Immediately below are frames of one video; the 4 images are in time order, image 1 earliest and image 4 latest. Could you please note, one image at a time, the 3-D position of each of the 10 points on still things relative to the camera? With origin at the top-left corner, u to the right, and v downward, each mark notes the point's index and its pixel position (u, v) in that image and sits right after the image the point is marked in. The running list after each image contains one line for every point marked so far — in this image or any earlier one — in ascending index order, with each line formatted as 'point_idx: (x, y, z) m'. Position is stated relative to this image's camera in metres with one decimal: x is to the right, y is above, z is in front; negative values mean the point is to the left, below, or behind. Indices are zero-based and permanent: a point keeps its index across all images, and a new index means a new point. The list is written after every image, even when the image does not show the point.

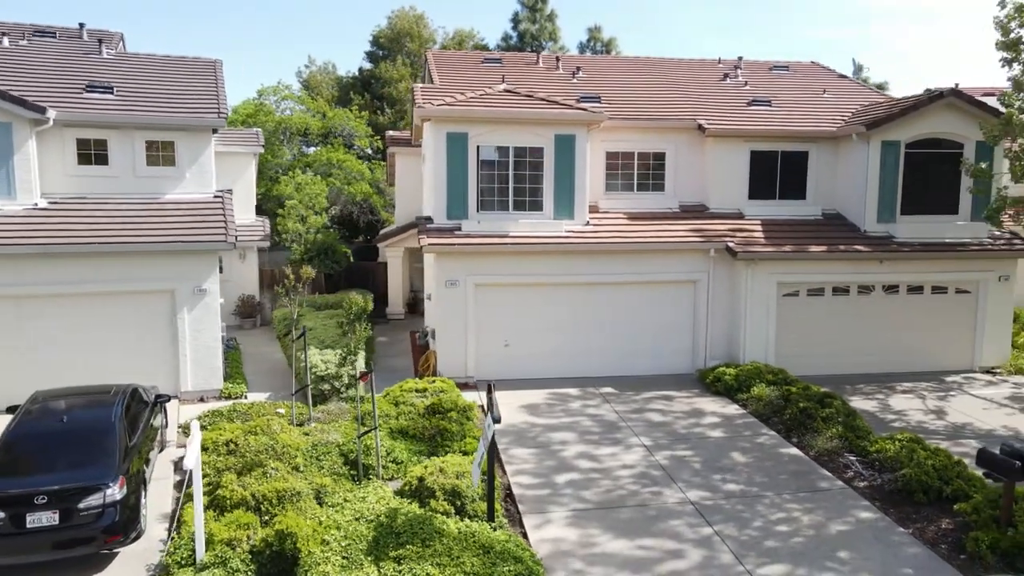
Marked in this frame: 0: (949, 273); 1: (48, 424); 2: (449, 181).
0: (+9.2, +0.3, +15.5) m
1: (-5.3, -1.6, +8.6) m
2: (-1.2, +2.1, +14.6) m
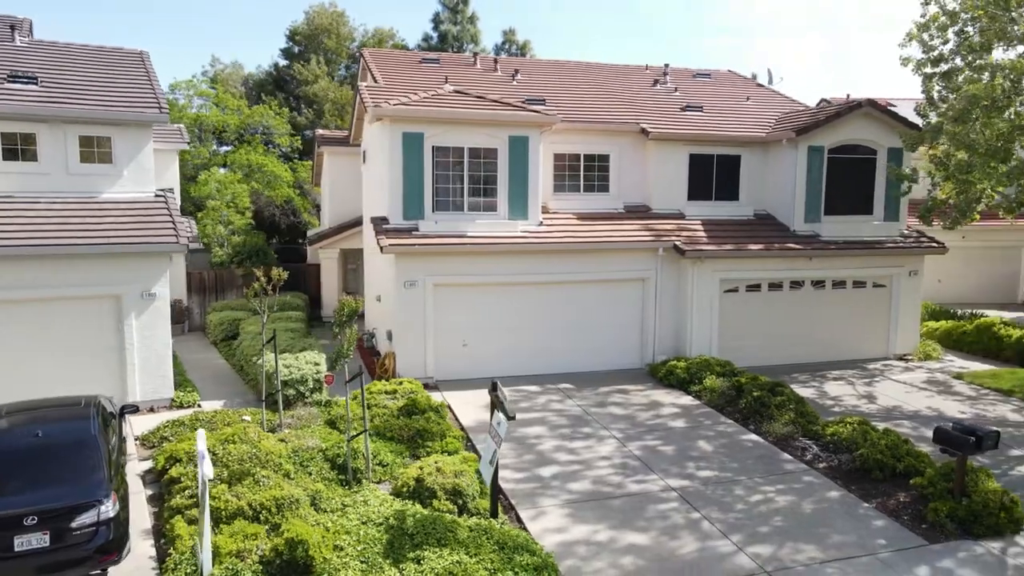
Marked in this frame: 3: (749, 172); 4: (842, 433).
0: (+8.1, +0.4, +16.9) m
1: (-5.3, -1.6, +8.0) m
2: (-2.1, +2.1, +14.5) m
3: (+5.7, +2.8, +17.6) m
4: (+5.0, -2.2, +11.3) m
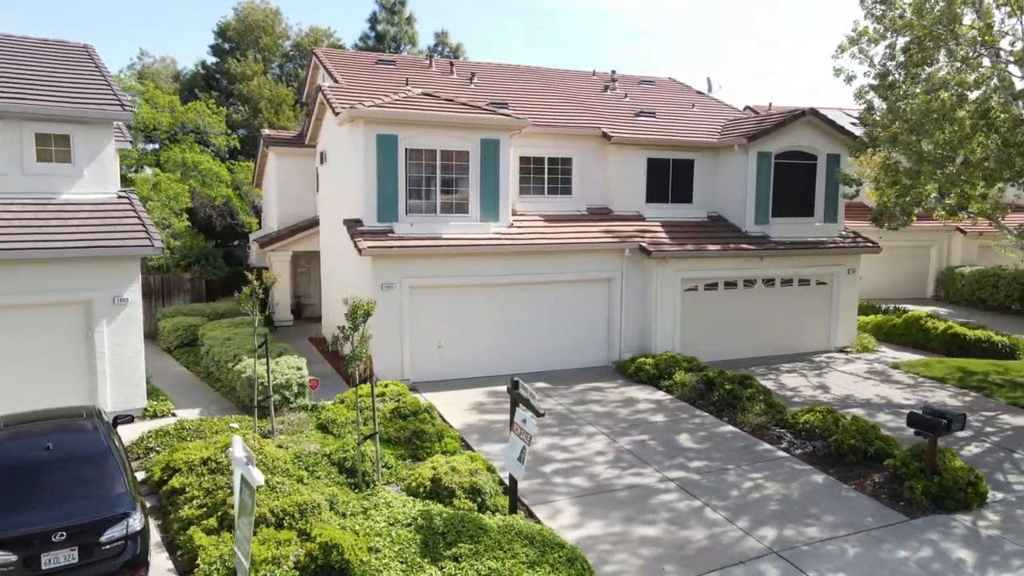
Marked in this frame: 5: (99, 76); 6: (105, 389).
0: (+7.3, +0.5, +18.0) m
1: (-4.9, -1.7, +7.6) m
2: (-2.6, +2.1, +14.4) m
3: (+4.7, +2.8, +18.5) m
4: (+4.9, -2.2, +12.0) m
5: (-7.8, +4.0, +14.0) m
6: (-6.5, -1.6, +11.8) m
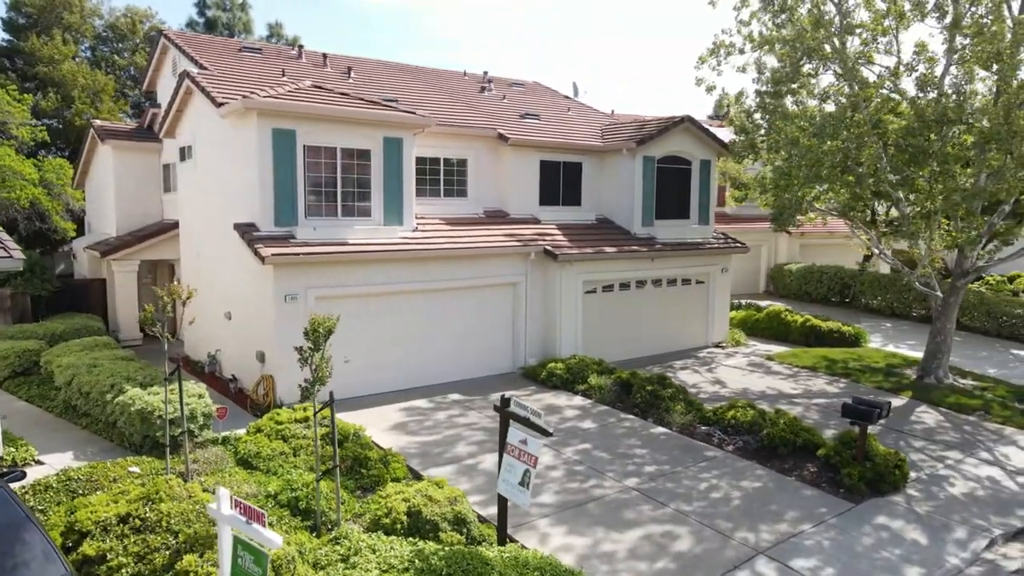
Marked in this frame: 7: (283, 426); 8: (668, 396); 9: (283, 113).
0: (+4.6, +0.5, +18.8) m
1: (-4.6, -1.9, +5.7) m
2: (-4.2, +1.9, +12.9) m
3: (+1.9, +2.8, +18.7) m
4: (+3.8, -2.2, +12.5) m
5: (-9.1, +3.7, +11.2) m
6: (-7.2, -1.9, +9.4) m
7: (-3.3, -2.0, +10.6) m
8: (+2.8, -2.0, +13.5) m
9: (-4.0, +3.1, +12.8) m
